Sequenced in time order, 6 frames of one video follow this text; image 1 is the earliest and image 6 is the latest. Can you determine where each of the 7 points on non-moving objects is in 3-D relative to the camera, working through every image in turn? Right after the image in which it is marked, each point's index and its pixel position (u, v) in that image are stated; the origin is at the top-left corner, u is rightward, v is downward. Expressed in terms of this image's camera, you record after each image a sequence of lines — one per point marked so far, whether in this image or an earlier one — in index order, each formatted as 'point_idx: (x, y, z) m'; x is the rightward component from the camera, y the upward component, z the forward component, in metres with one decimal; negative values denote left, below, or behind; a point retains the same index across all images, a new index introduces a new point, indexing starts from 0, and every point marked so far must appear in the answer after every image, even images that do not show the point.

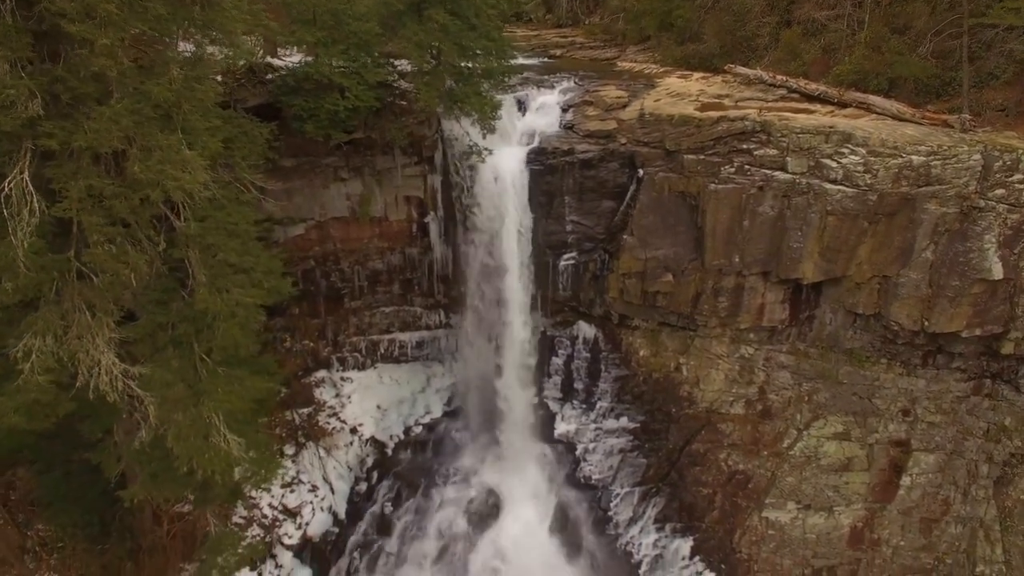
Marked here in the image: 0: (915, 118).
0: (+7.6, +3.2, +12.0) m
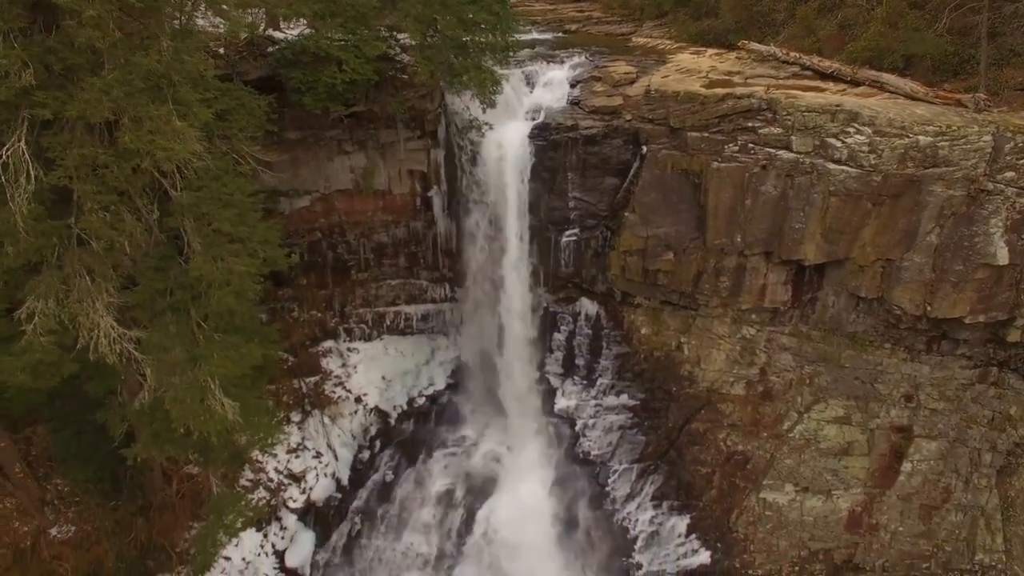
0: (+7.6, +3.5, +11.6) m
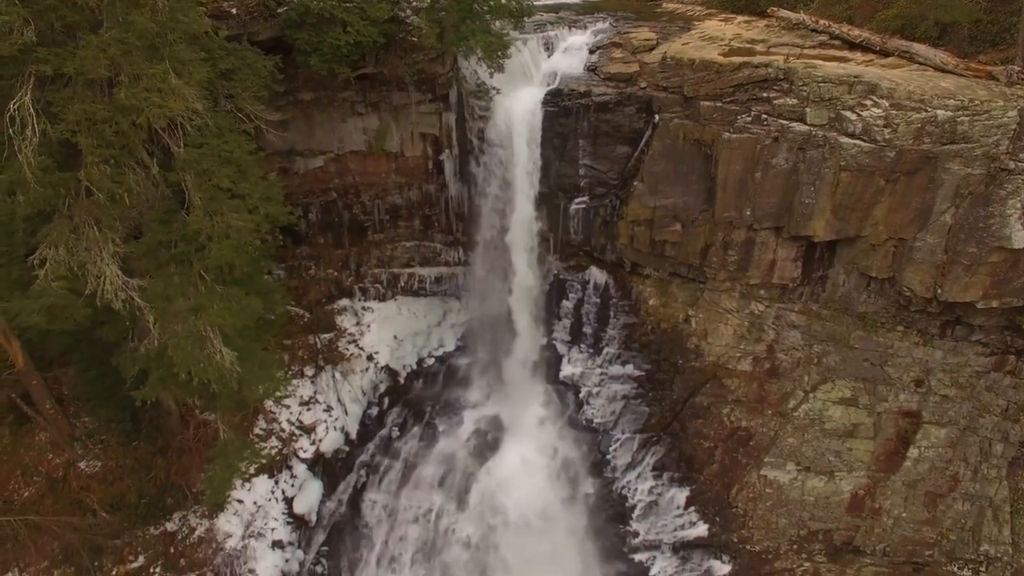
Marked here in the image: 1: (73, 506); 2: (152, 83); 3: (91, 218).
0: (+7.8, +3.8, +11.0) m
1: (-7.9, -4.0, +11.4) m
2: (-4.3, +2.4, +7.5) m
3: (-5.4, +0.9, +8.1) m
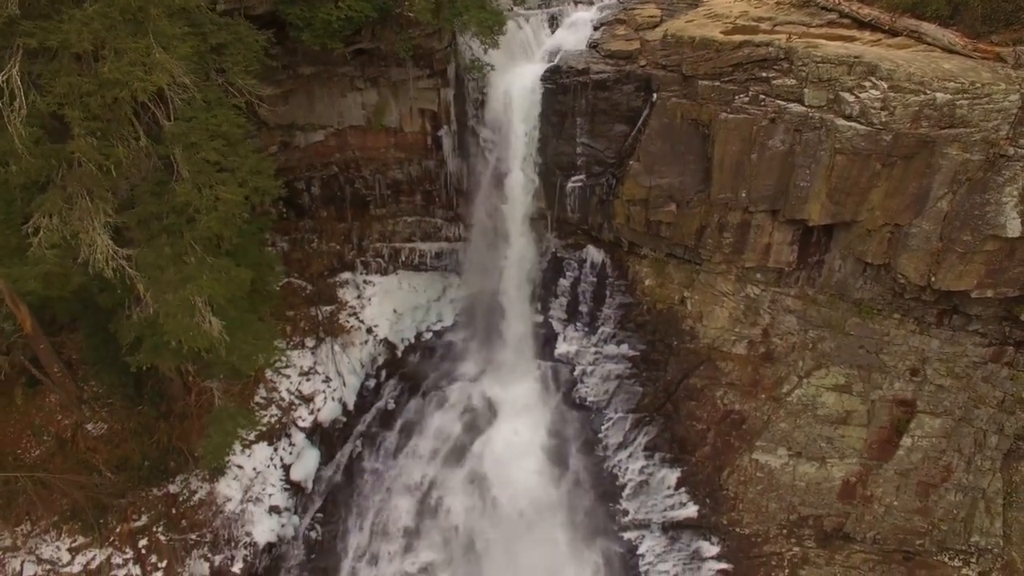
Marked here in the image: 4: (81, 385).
0: (+7.6, +4.0, +10.7) m
1: (-8.1, -3.4, +11.9) m
2: (-4.6, +2.8, +7.7) m
3: (-5.7, +1.3, +8.3) m
4: (-8.7, -1.9, +12.6) m
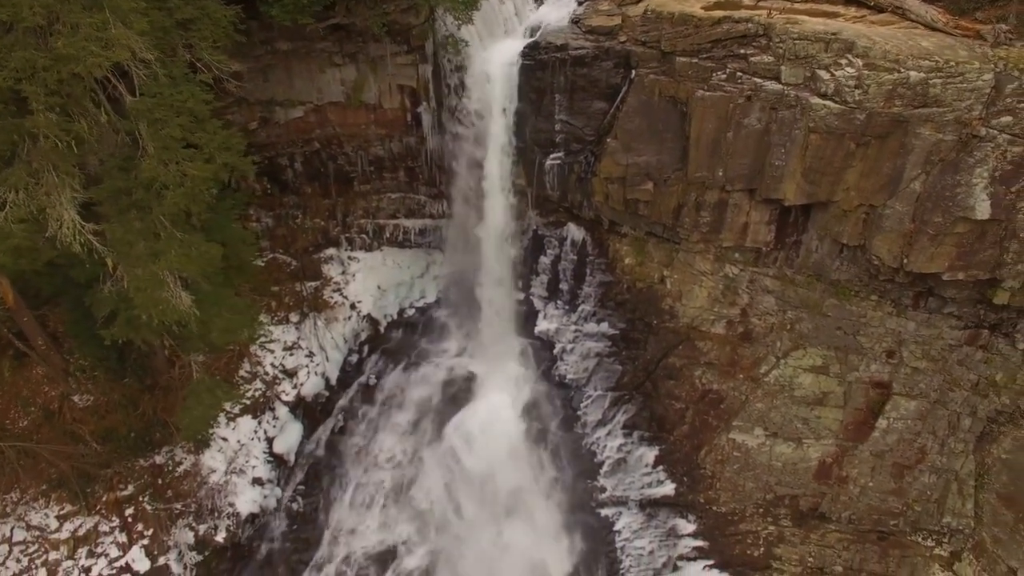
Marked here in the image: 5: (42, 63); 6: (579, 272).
0: (+7.2, +4.3, +10.4) m
1: (-8.6, -2.9, +12.2) m
2: (-5.1, +3.1, +7.7) m
3: (-6.2, +1.7, +8.4) m
4: (-9.2, -1.4, +12.8) m
5: (-5.7, +2.7, +7.7) m
6: (+1.7, +0.4, +15.2) m
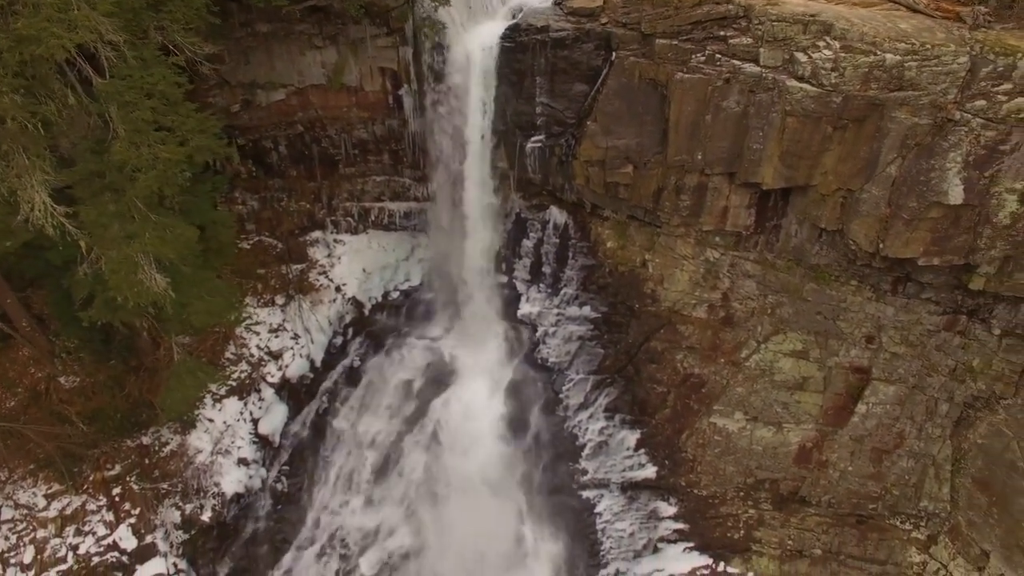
0: (+6.8, +4.5, +10.3) m
1: (-9.1, -2.5, +12.3) m
2: (-5.5, +3.3, +7.6) m
3: (-6.6, +1.9, +8.4) m
4: (-9.6, -1.0, +12.9) m
5: (-6.1, +3.0, +7.7) m
6: (+1.3, +0.8, +15.2) m
